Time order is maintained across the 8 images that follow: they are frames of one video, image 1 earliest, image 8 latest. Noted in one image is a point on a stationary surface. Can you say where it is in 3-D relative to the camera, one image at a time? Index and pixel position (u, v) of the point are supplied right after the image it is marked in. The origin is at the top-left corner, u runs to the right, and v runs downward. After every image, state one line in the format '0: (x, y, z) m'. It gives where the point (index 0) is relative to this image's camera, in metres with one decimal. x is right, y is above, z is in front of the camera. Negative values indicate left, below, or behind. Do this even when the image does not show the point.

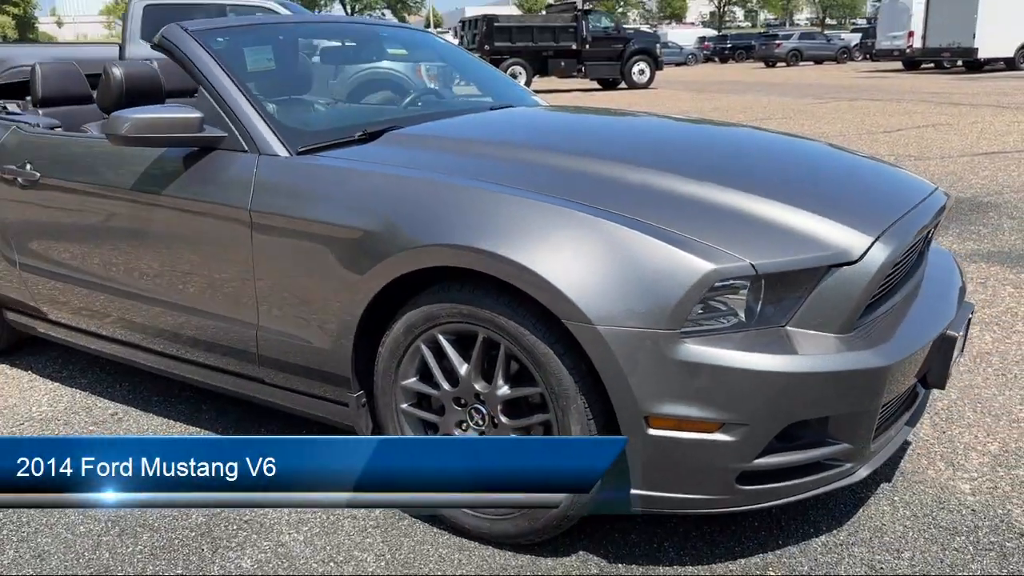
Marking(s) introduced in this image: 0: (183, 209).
0: (-1.1, +0.3, +2.9) m
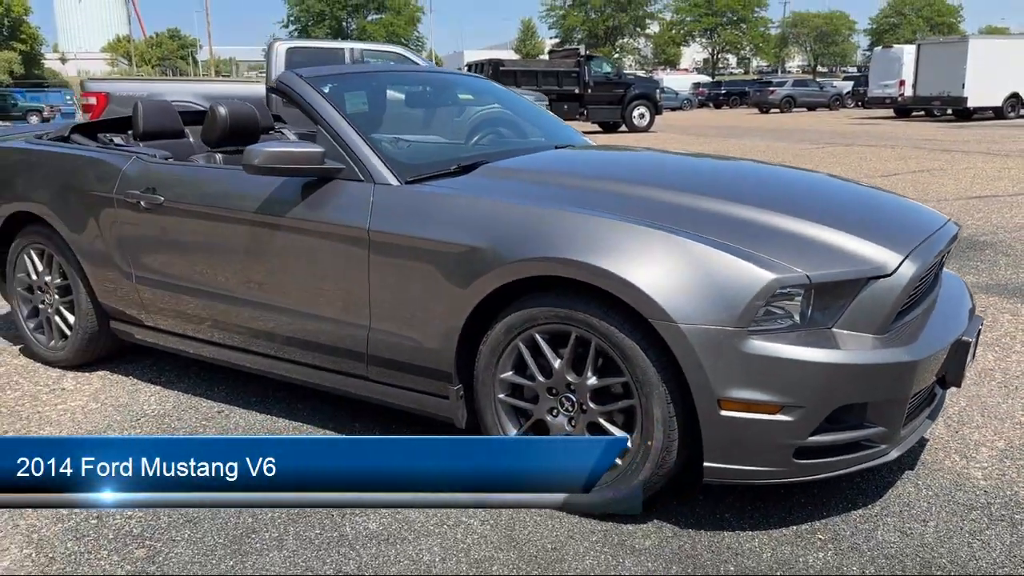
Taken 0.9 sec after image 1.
0: (-0.8, +0.2, +3.3) m
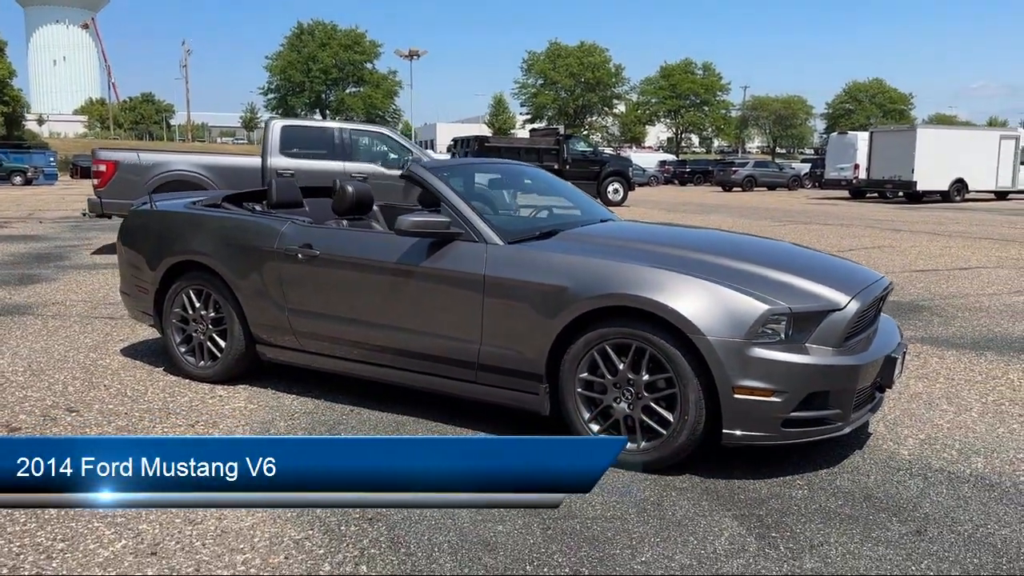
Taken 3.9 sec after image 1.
0: (-0.4, +0.1, +4.6) m
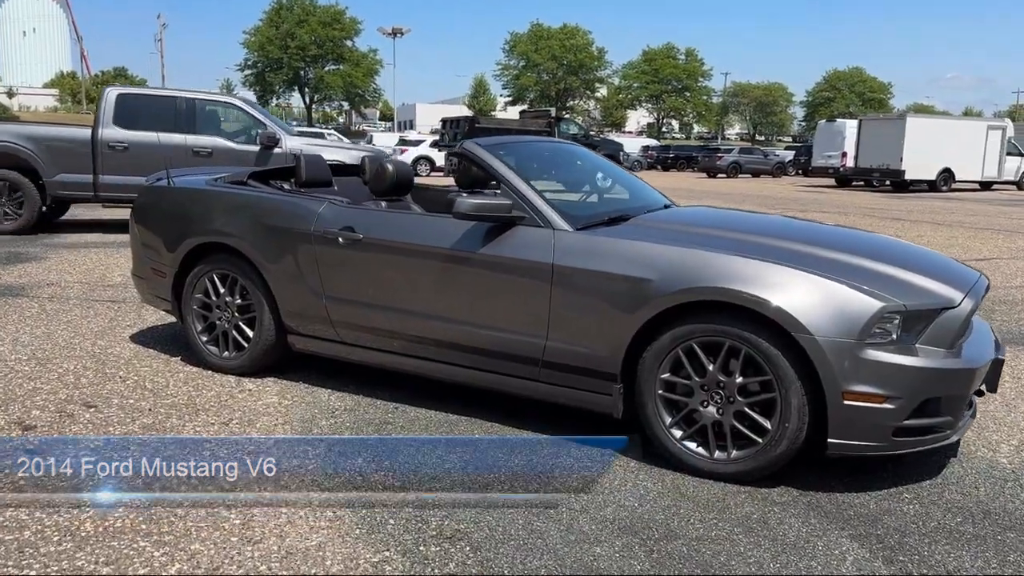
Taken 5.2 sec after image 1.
0: (-0.1, +0.1, +4.2) m
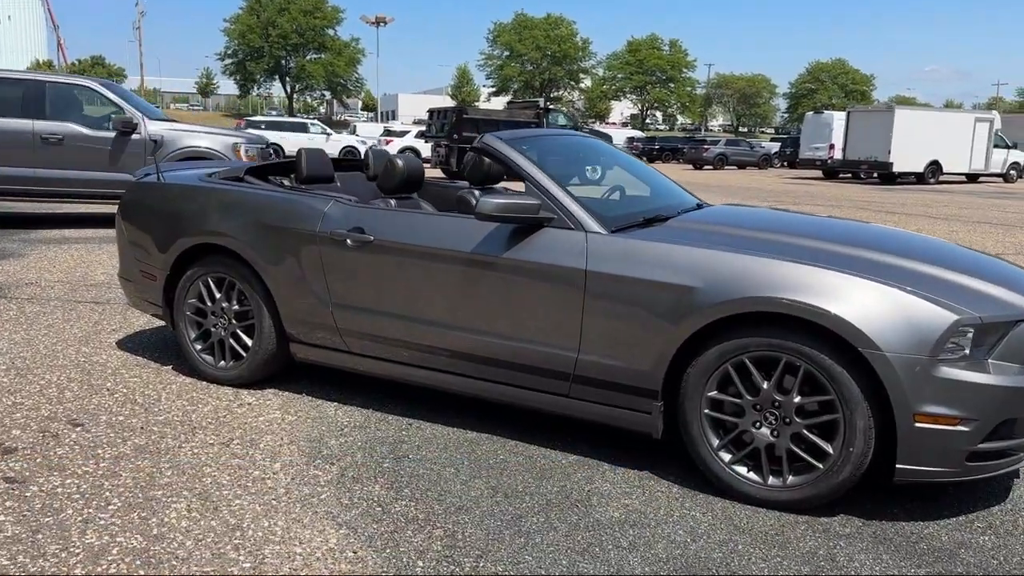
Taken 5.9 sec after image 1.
0: (0.0, +0.1, +3.9) m
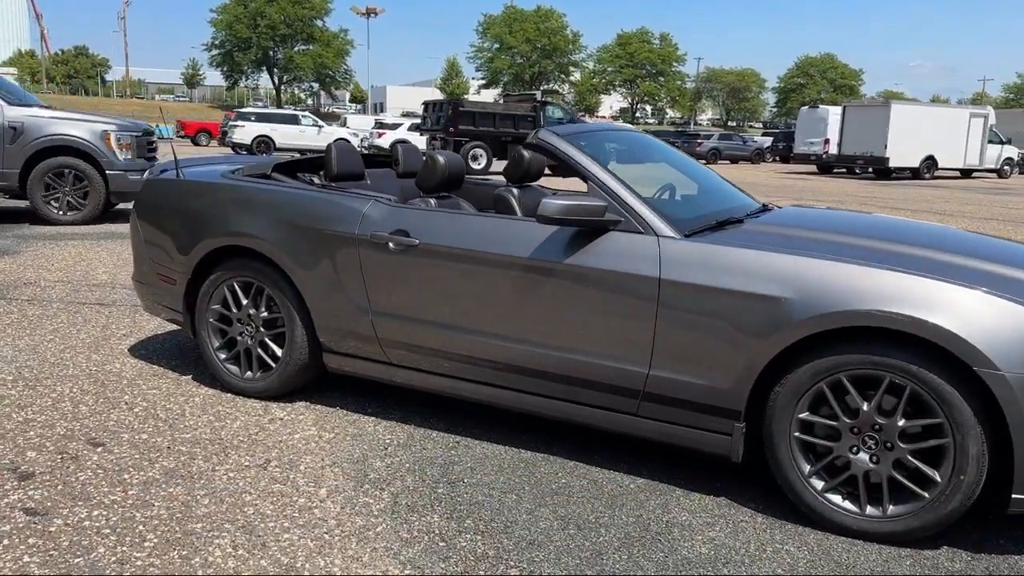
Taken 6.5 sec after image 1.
0: (+0.3, +0.1, +3.6) m
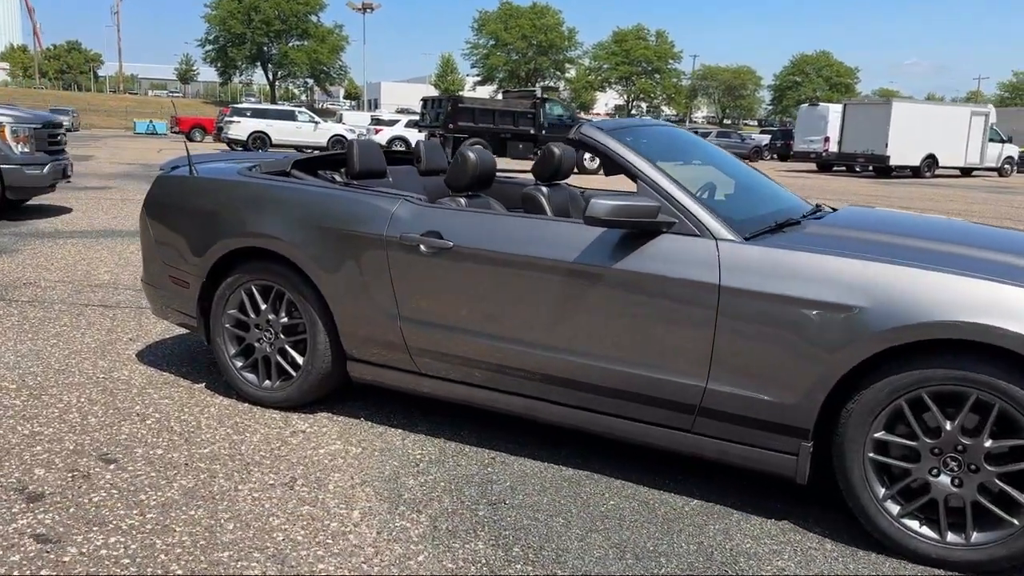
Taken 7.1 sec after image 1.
0: (+0.5, 0.0, +3.3) m
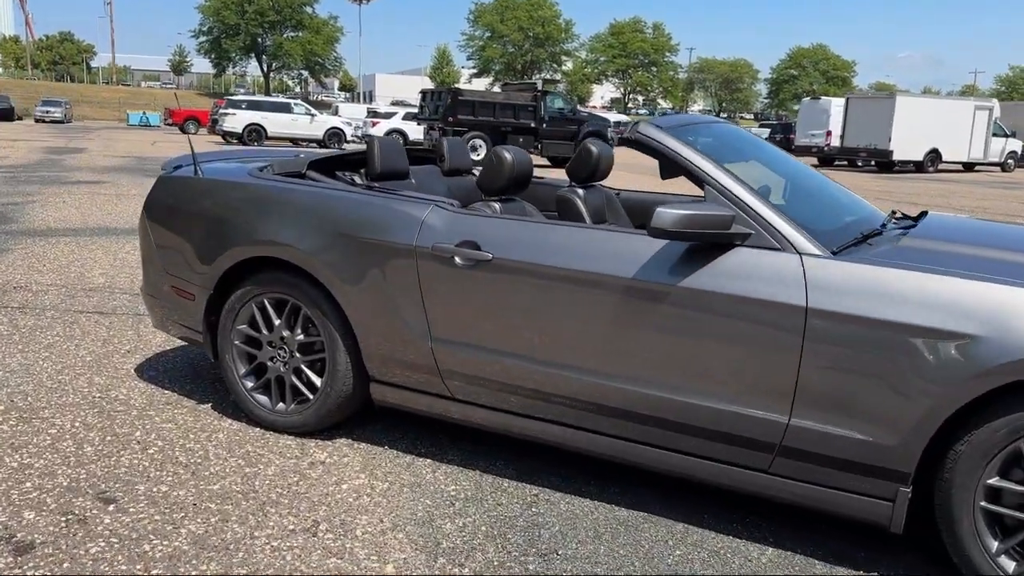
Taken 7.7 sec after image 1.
0: (+0.6, 0.0, +3.0) m
